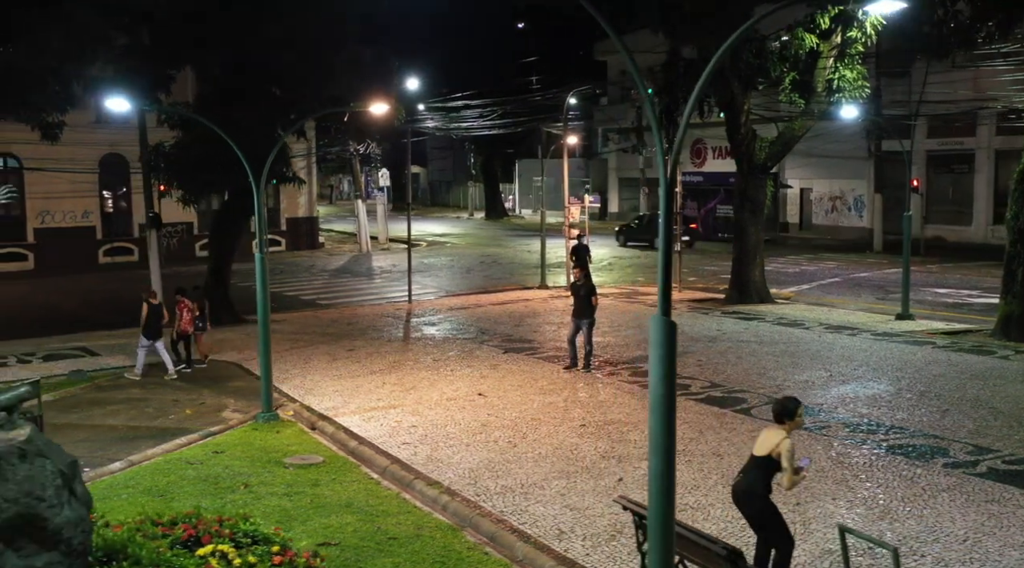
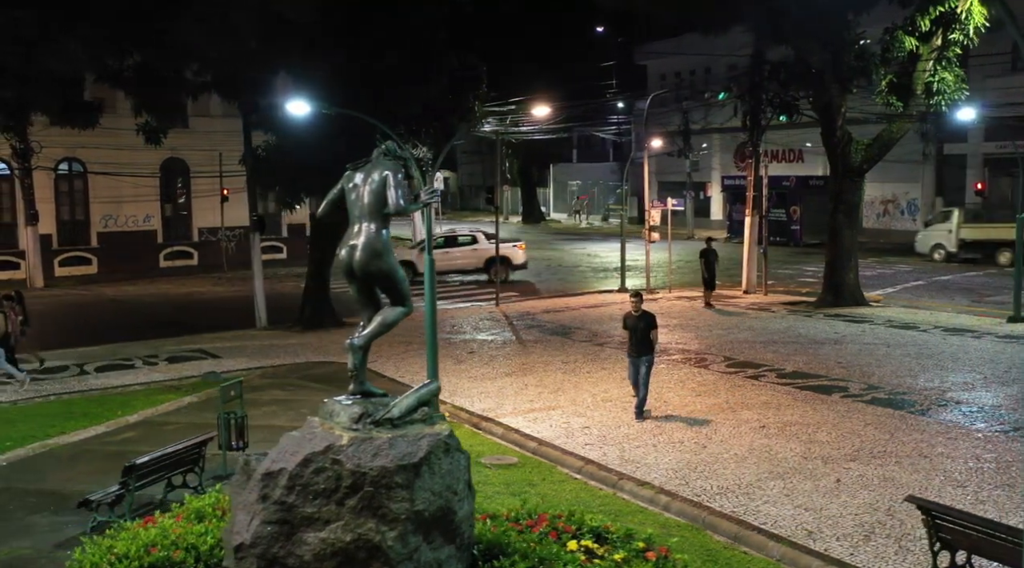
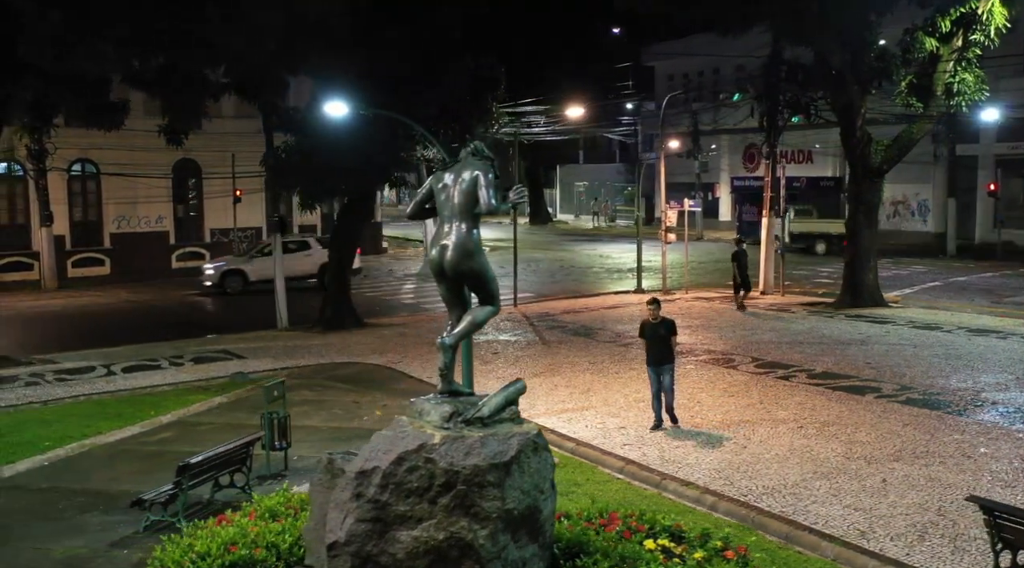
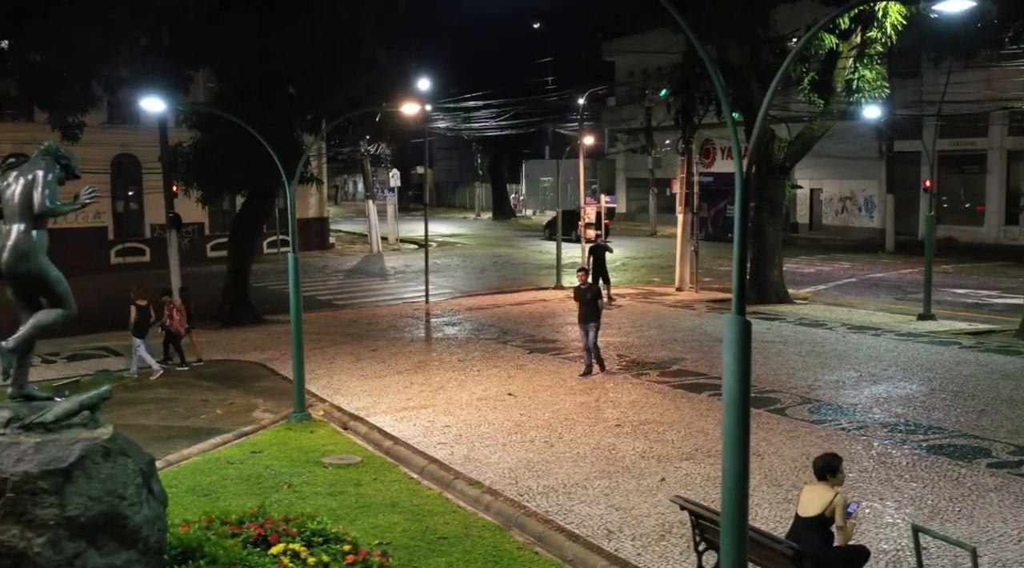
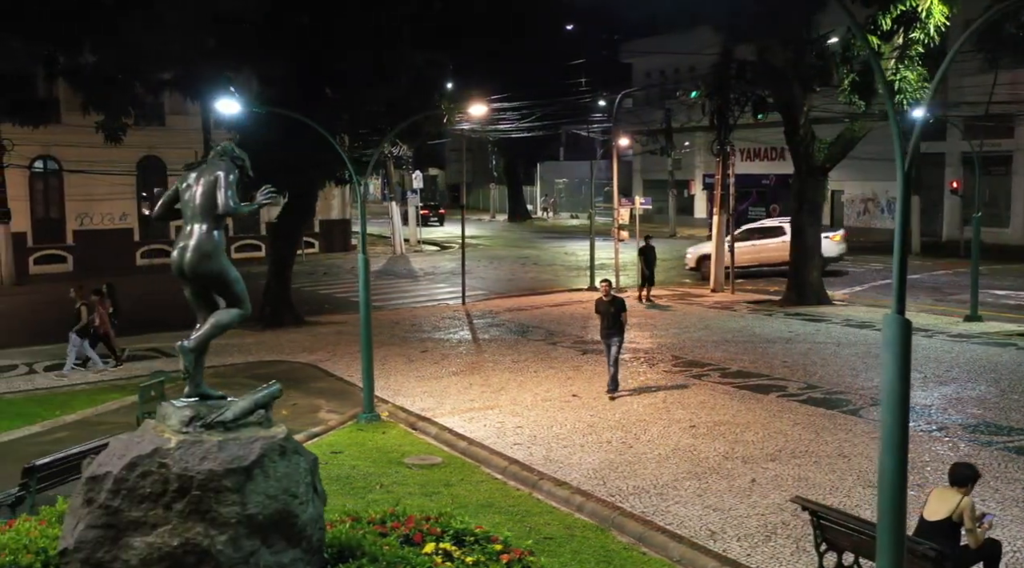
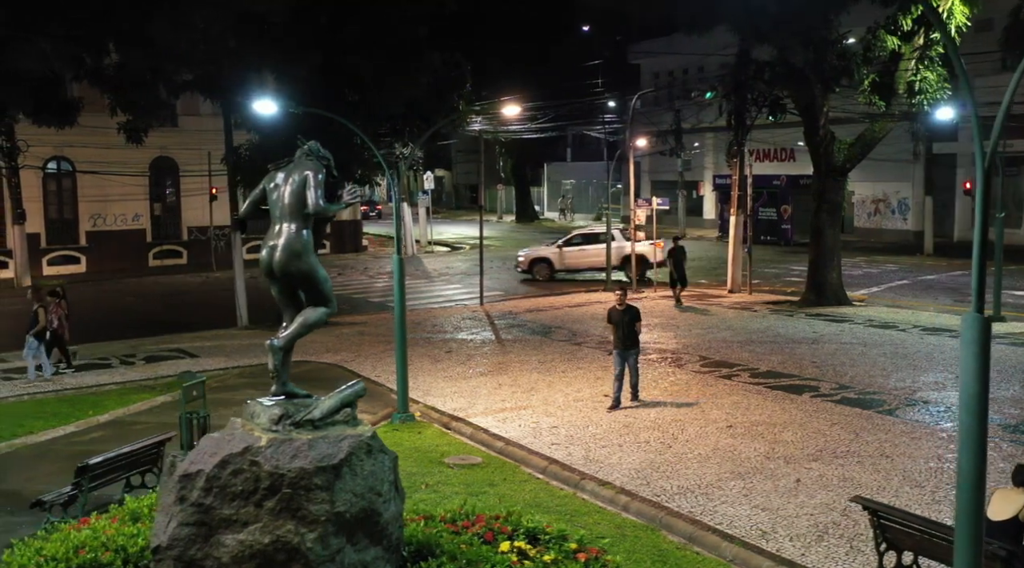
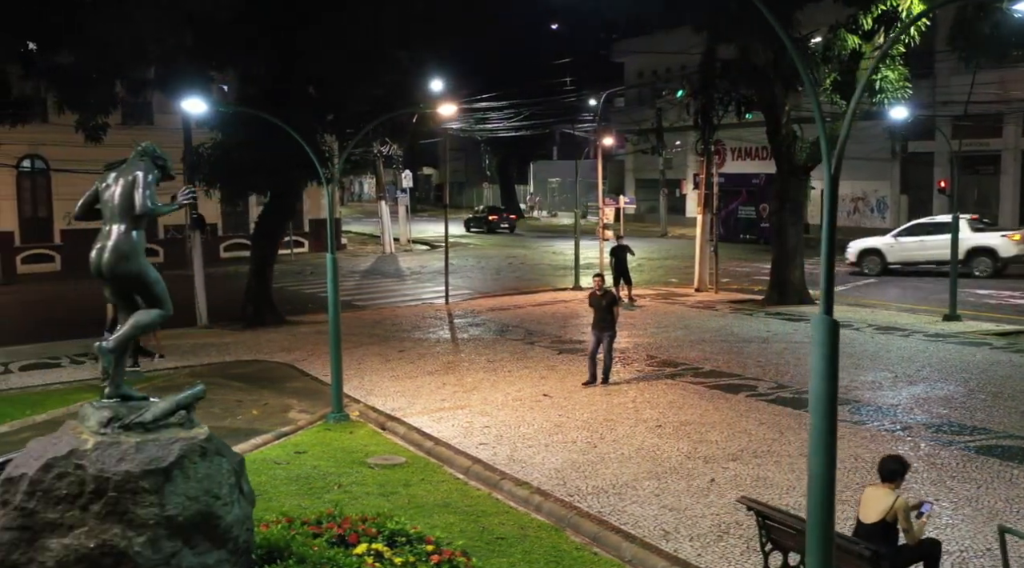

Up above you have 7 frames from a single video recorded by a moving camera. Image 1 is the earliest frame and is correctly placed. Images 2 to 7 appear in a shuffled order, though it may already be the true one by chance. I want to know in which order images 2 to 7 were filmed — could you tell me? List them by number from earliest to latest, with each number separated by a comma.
4, 7, 5, 6, 2, 3
